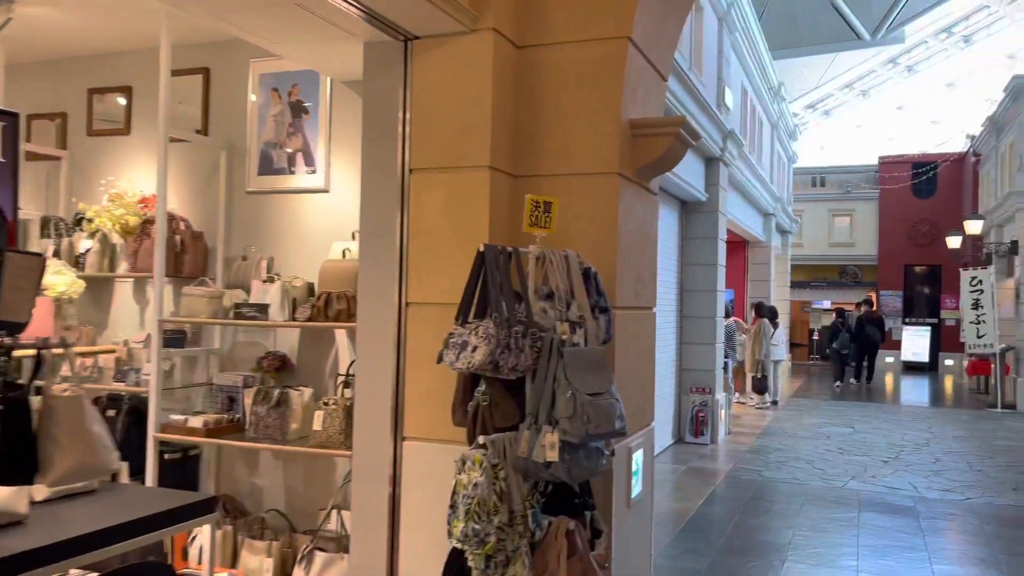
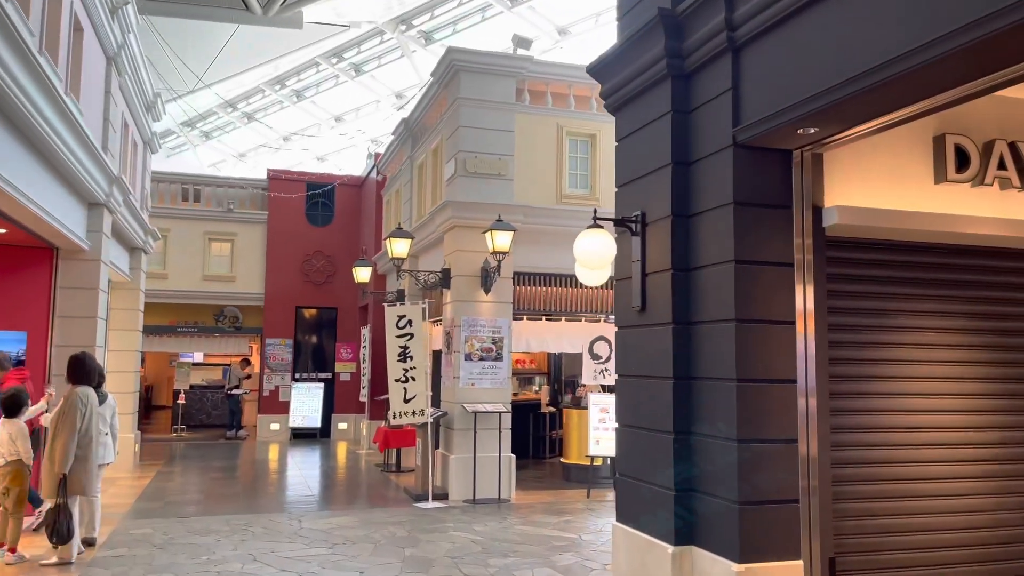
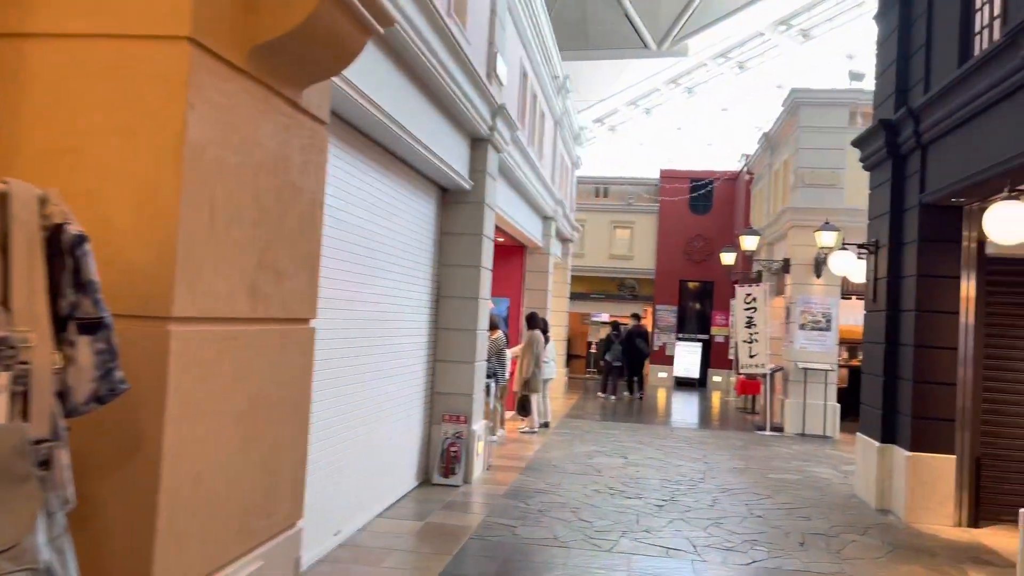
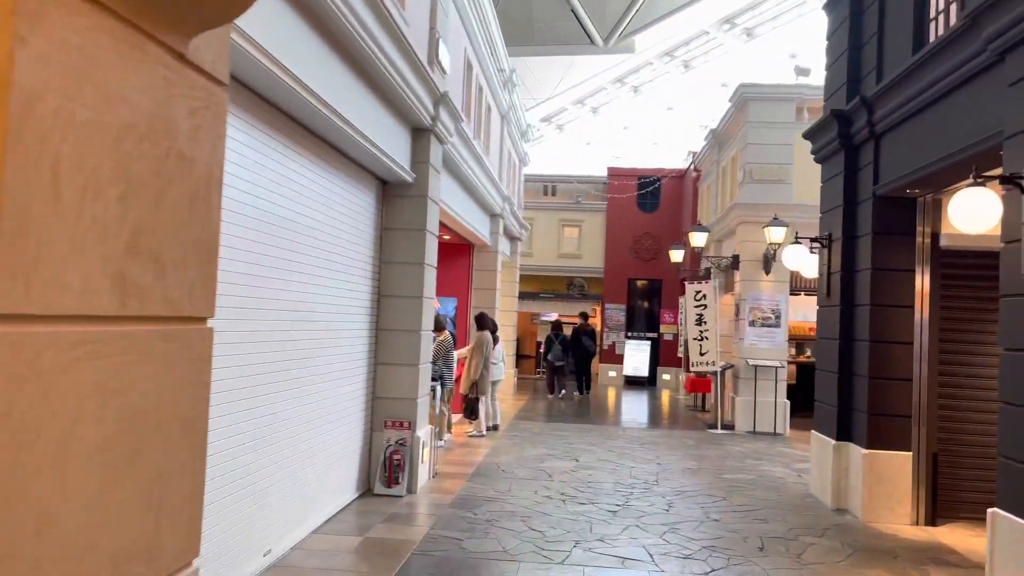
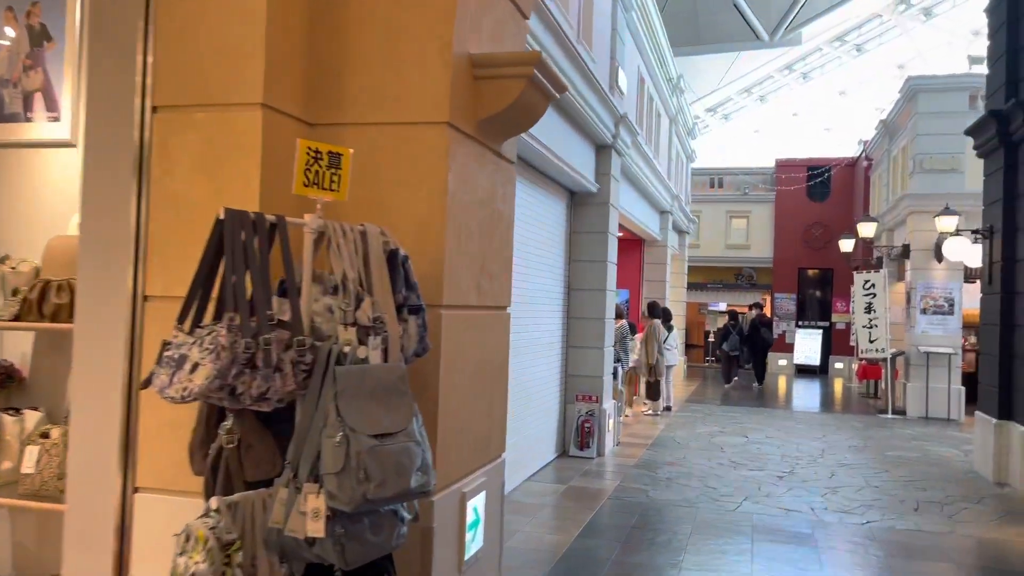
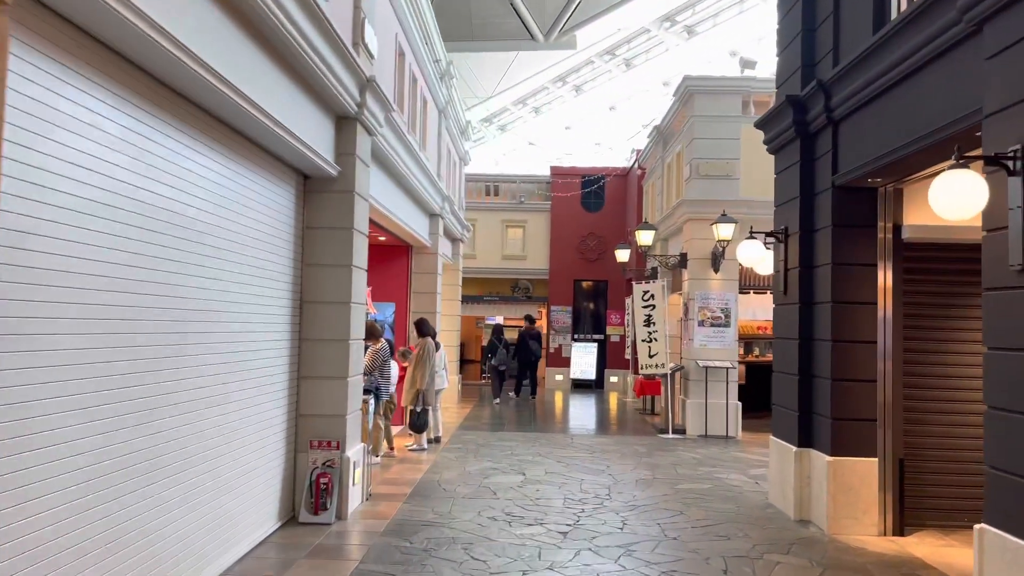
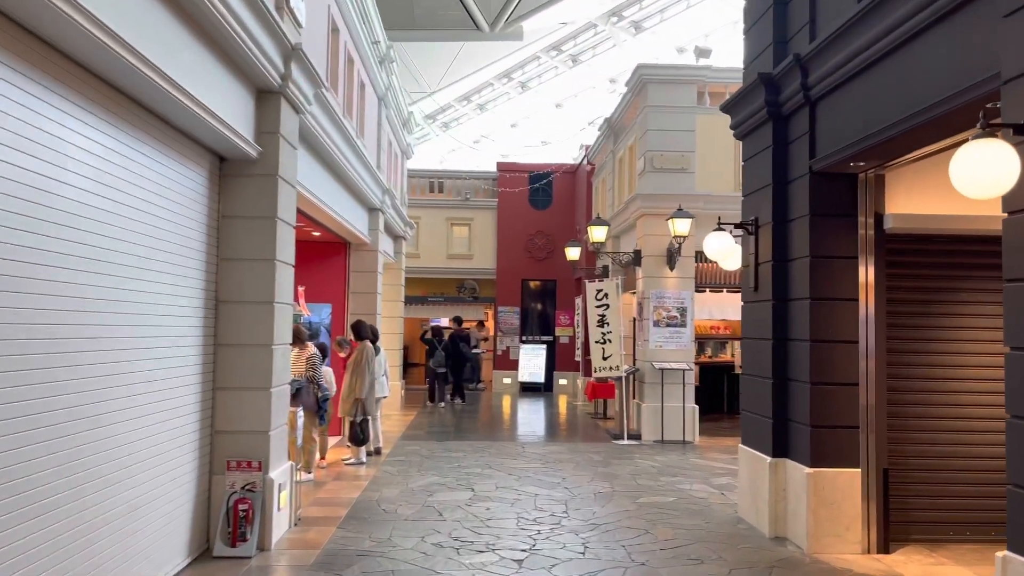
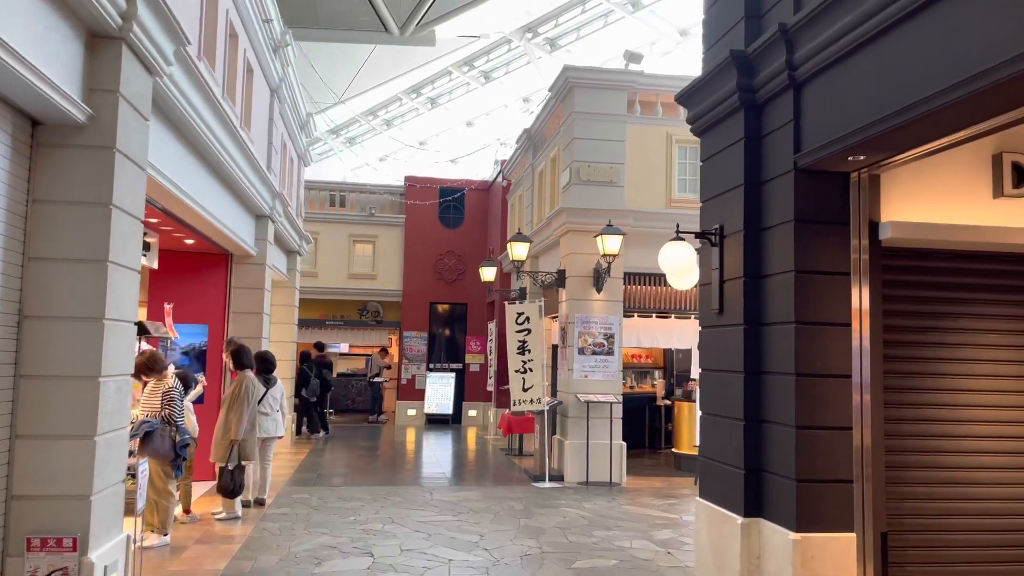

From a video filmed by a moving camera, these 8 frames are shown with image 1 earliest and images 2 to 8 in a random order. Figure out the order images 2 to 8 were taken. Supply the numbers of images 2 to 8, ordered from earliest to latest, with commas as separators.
5, 3, 4, 6, 7, 8, 2
